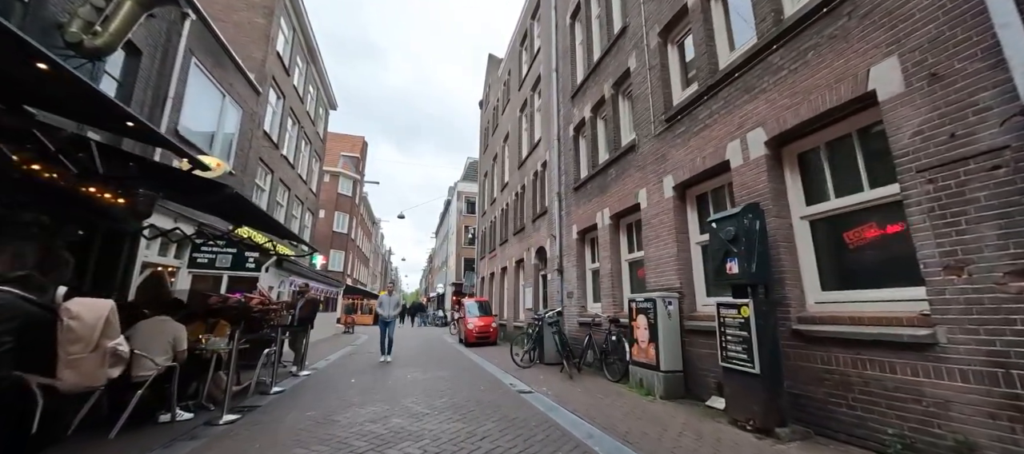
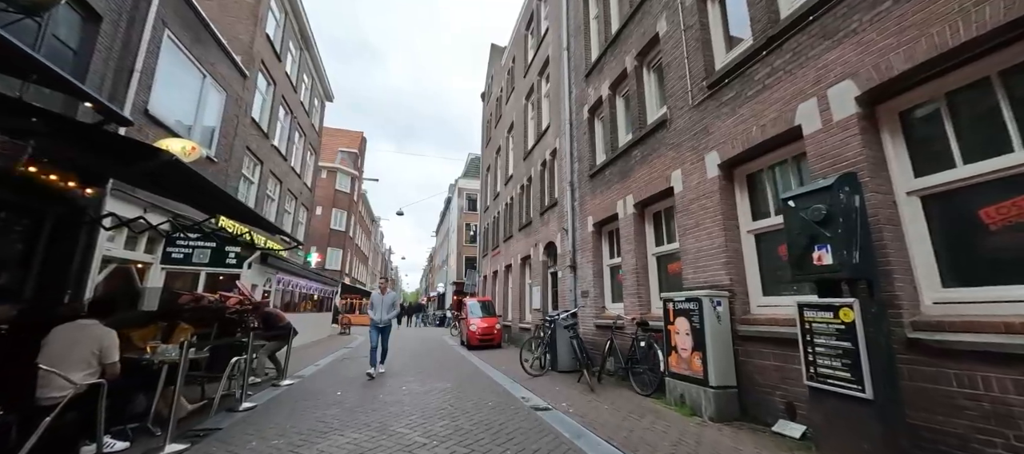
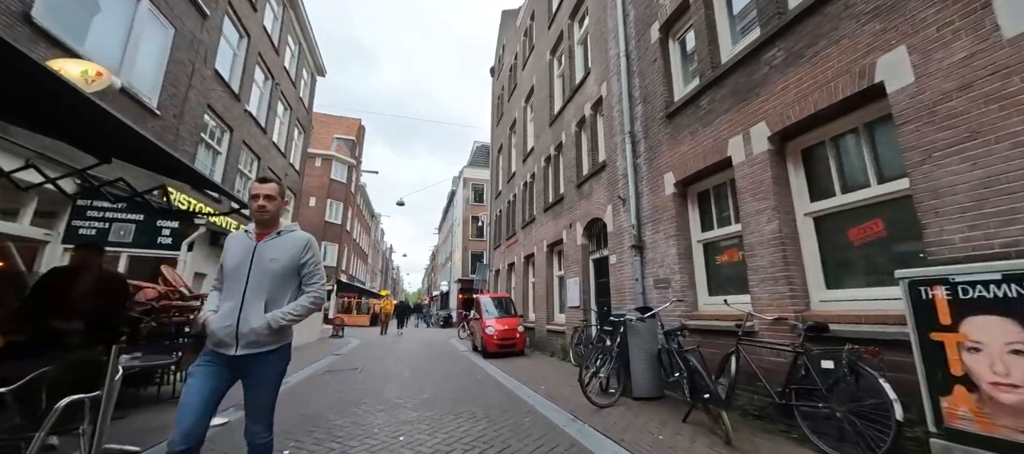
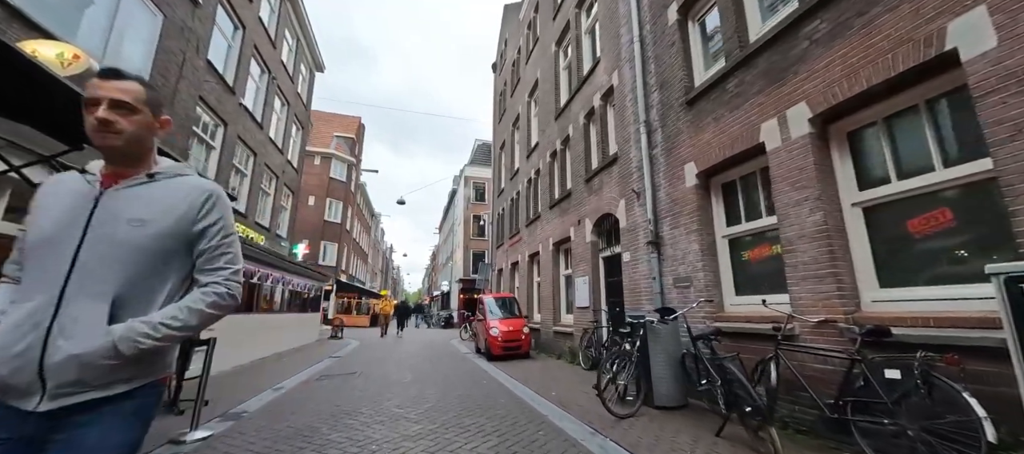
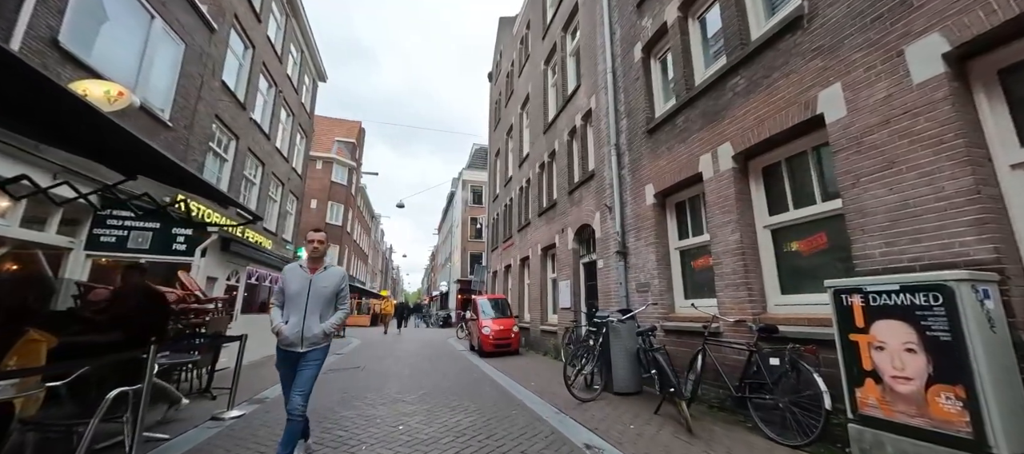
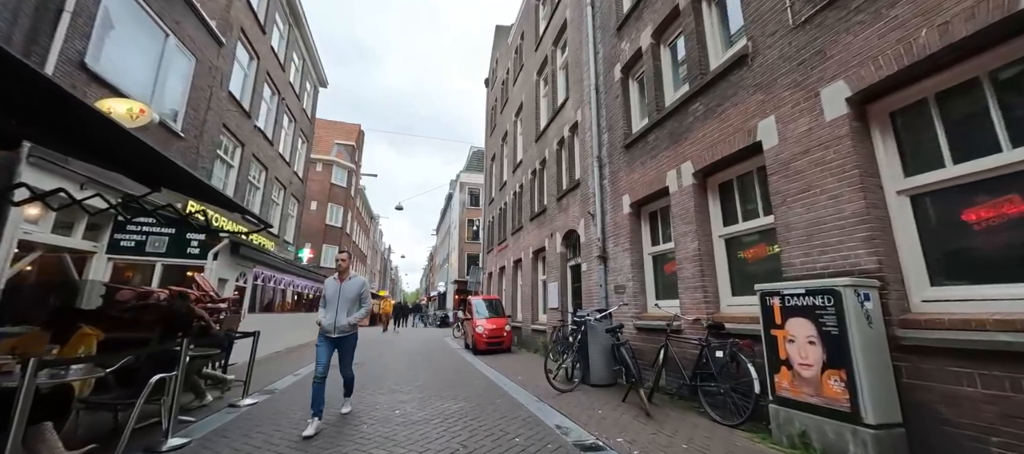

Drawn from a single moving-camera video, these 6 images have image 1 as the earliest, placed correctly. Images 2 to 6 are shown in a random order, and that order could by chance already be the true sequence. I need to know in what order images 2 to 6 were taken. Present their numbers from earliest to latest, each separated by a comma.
2, 6, 5, 3, 4
